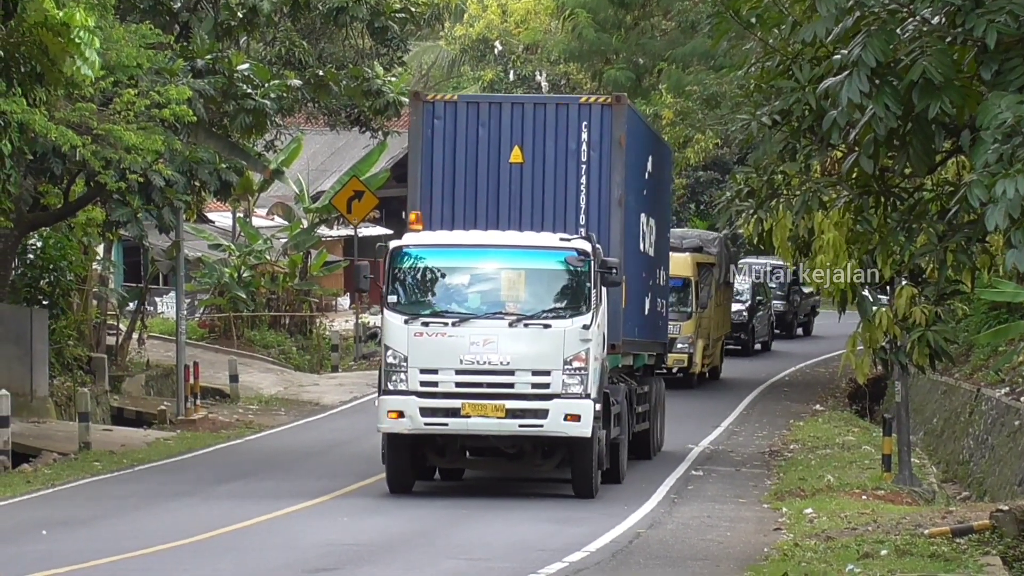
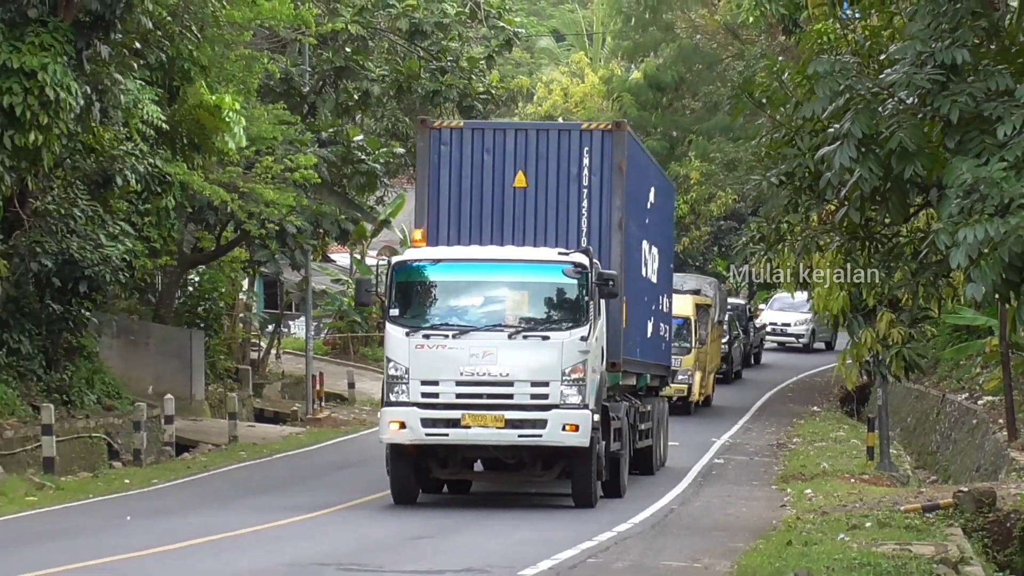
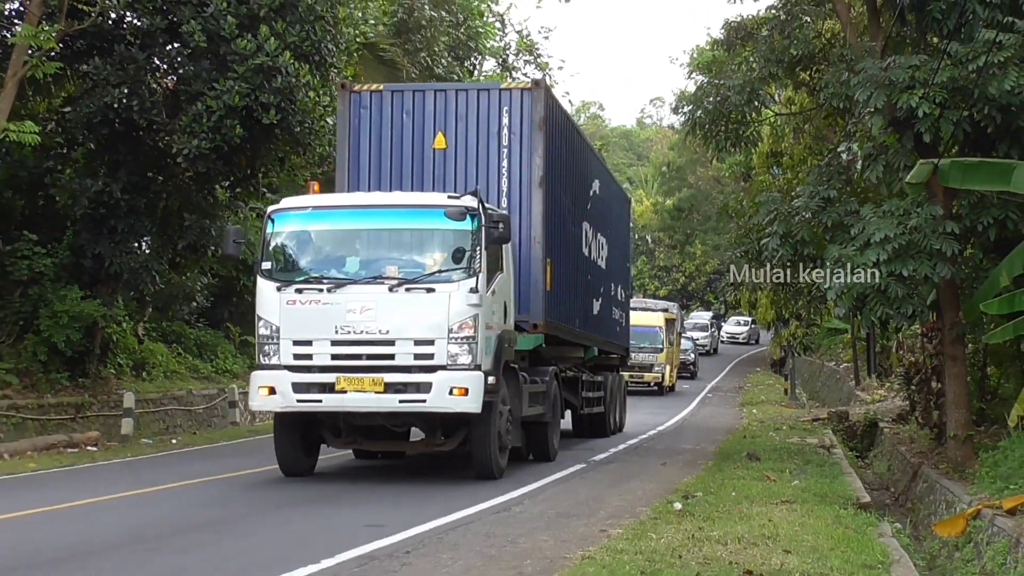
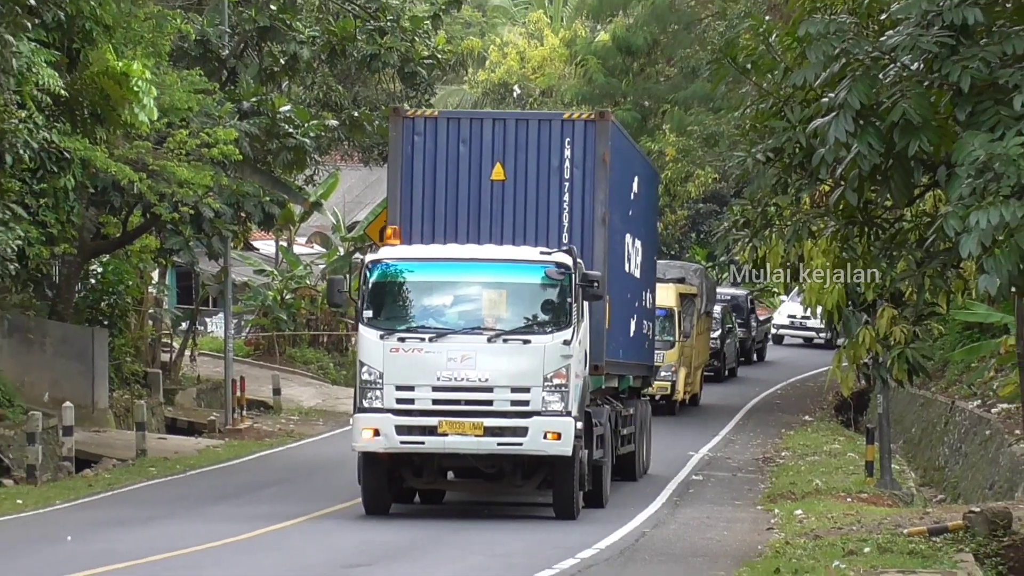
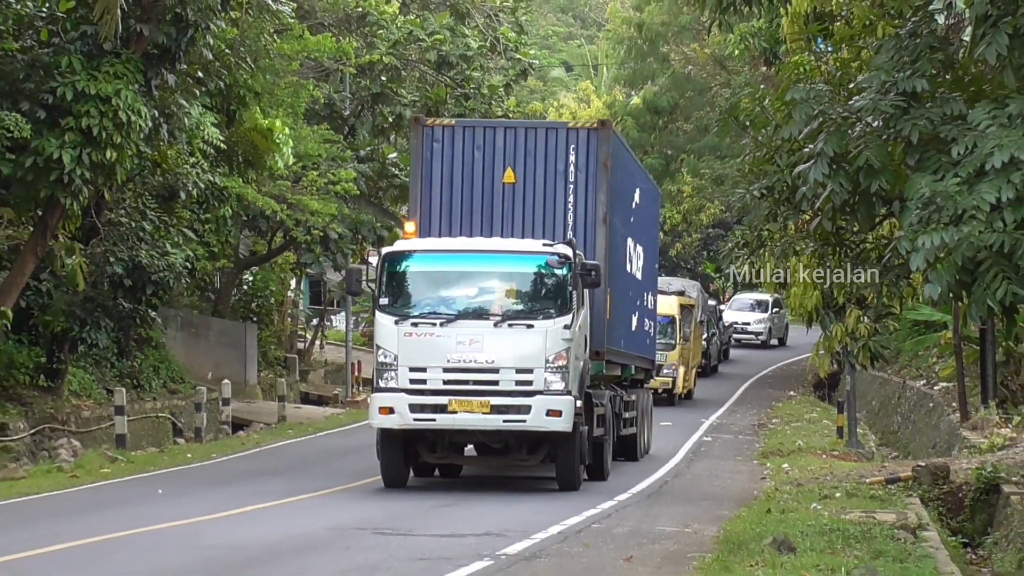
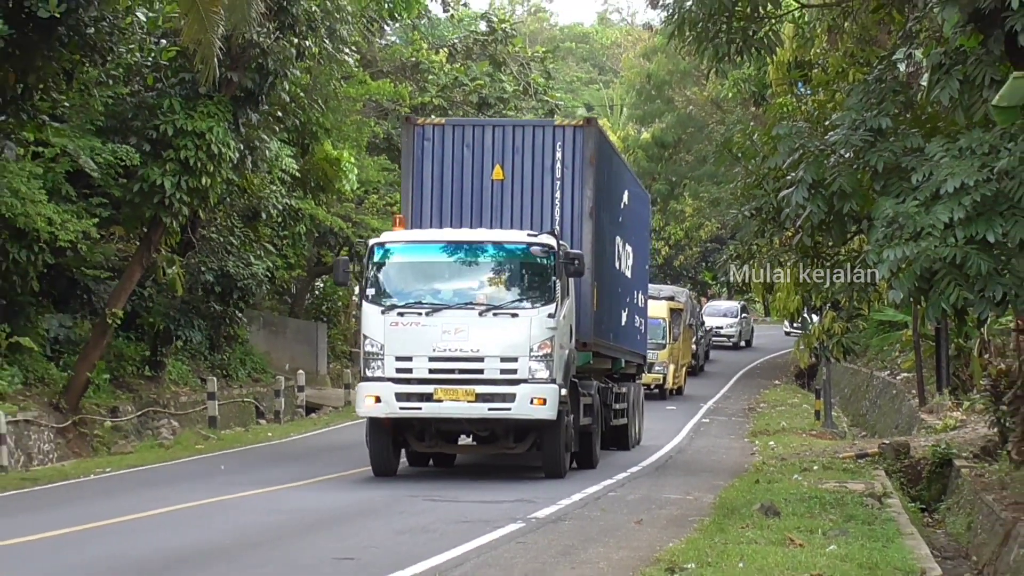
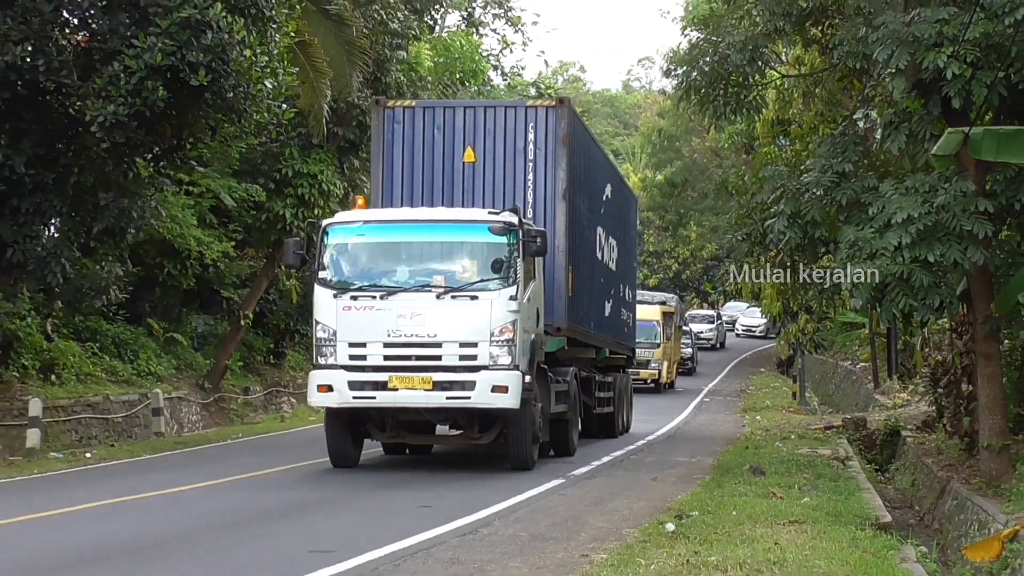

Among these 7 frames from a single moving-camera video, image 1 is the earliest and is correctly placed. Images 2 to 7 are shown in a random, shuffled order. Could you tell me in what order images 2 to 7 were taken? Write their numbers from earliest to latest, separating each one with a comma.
4, 2, 5, 6, 7, 3
